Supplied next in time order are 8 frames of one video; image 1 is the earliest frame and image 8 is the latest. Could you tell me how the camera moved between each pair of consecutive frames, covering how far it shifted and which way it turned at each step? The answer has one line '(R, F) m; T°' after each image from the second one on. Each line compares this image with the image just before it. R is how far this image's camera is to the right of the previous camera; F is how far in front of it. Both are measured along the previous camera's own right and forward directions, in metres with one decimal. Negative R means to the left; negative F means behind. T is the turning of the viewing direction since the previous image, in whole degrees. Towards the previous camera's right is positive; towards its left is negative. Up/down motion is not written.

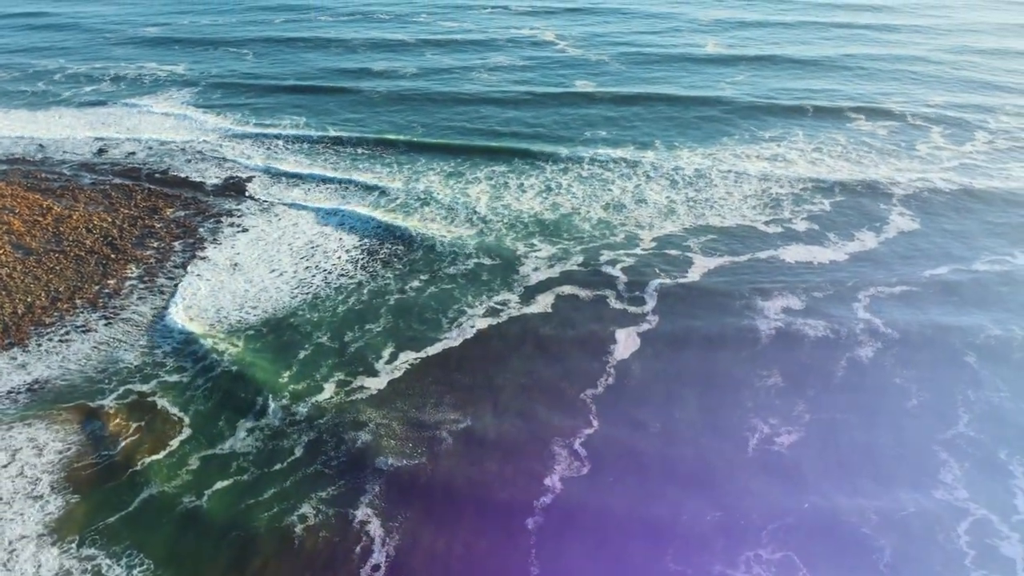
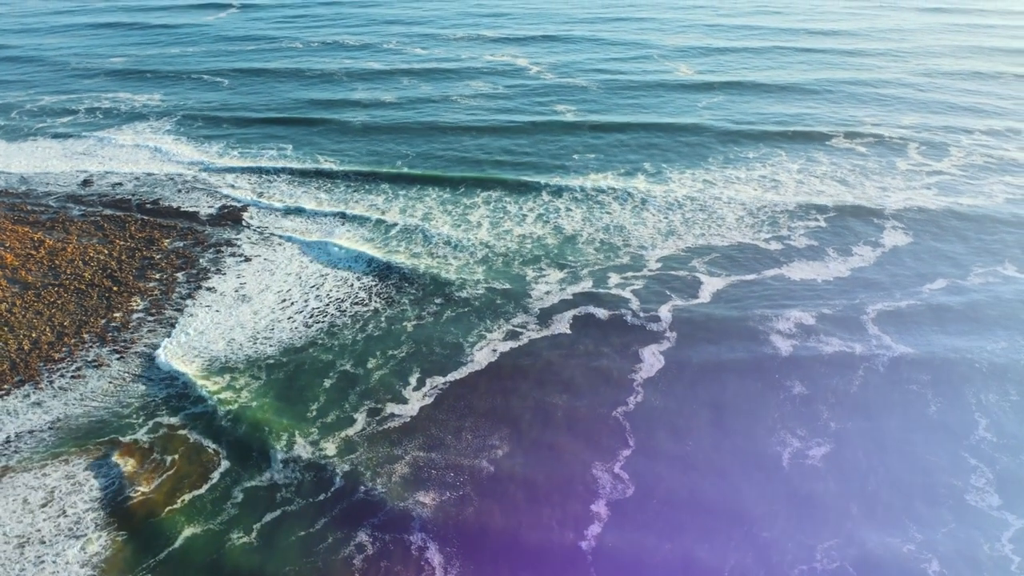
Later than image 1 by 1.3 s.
(-1.2, +0.1) m; +2°
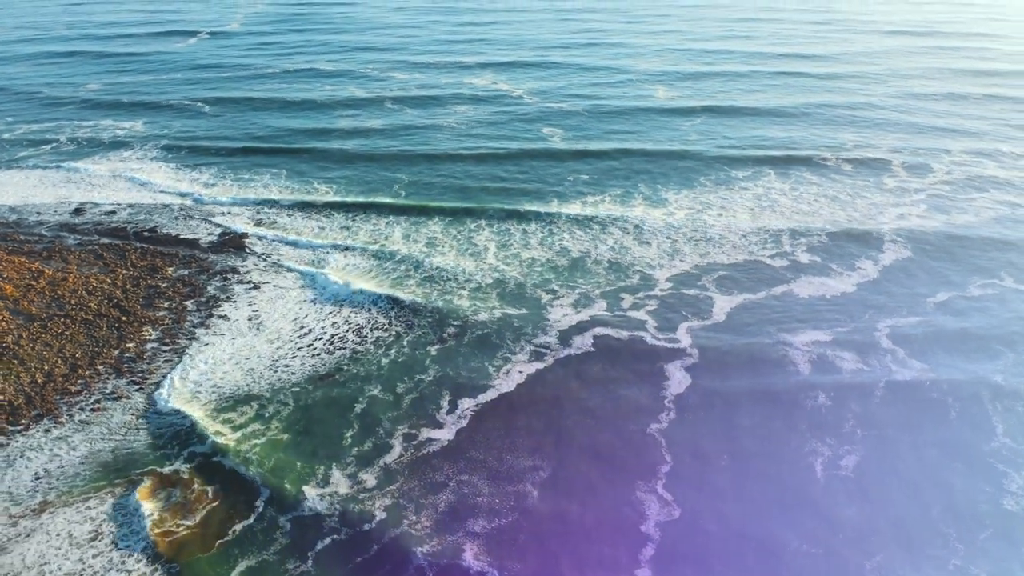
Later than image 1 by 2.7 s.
(-1.5, -0.1) m; +2°
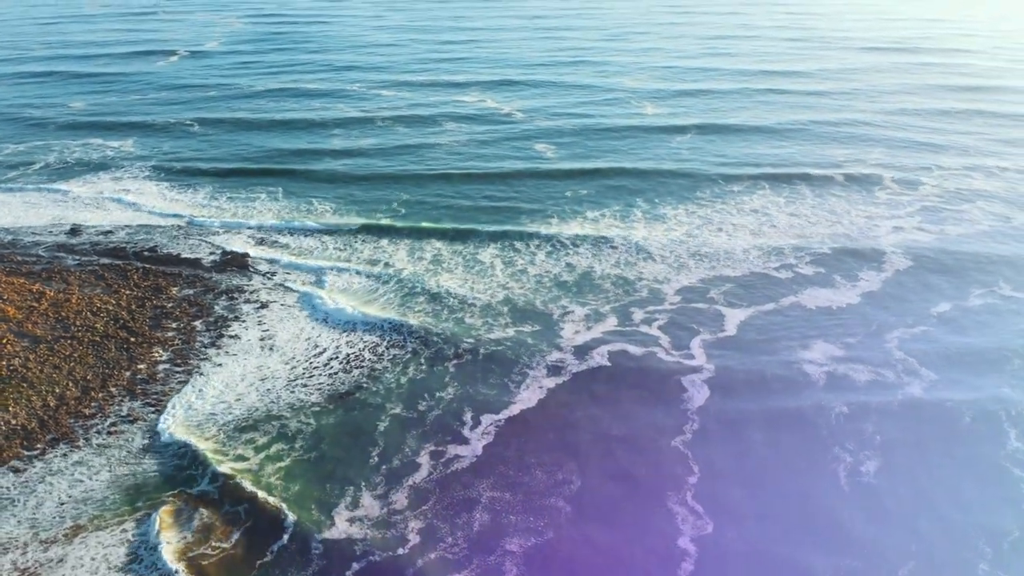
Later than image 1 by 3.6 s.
(-1.0, 0.0) m; +1°
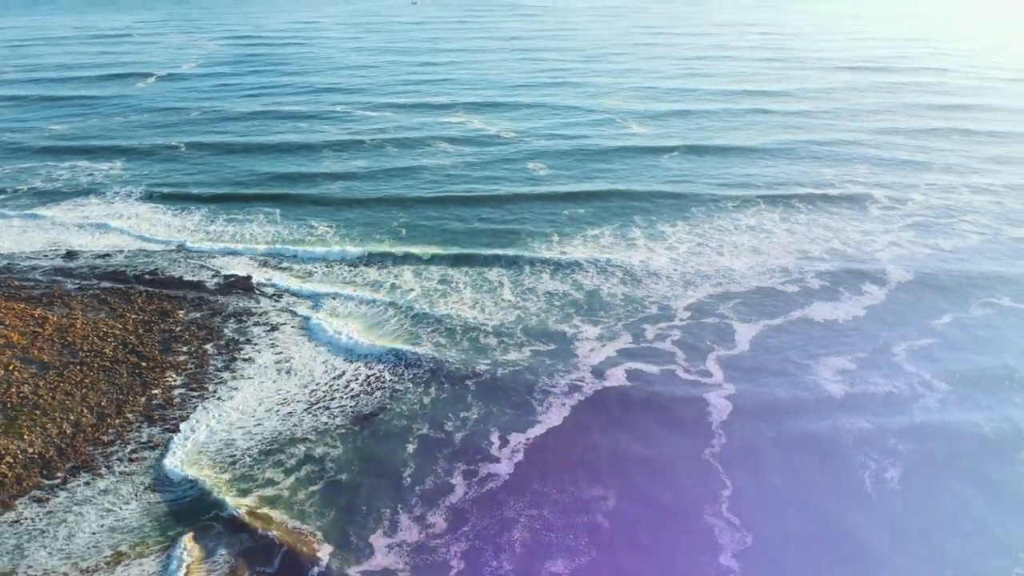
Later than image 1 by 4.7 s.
(-1.3, -0.1) m; +2°
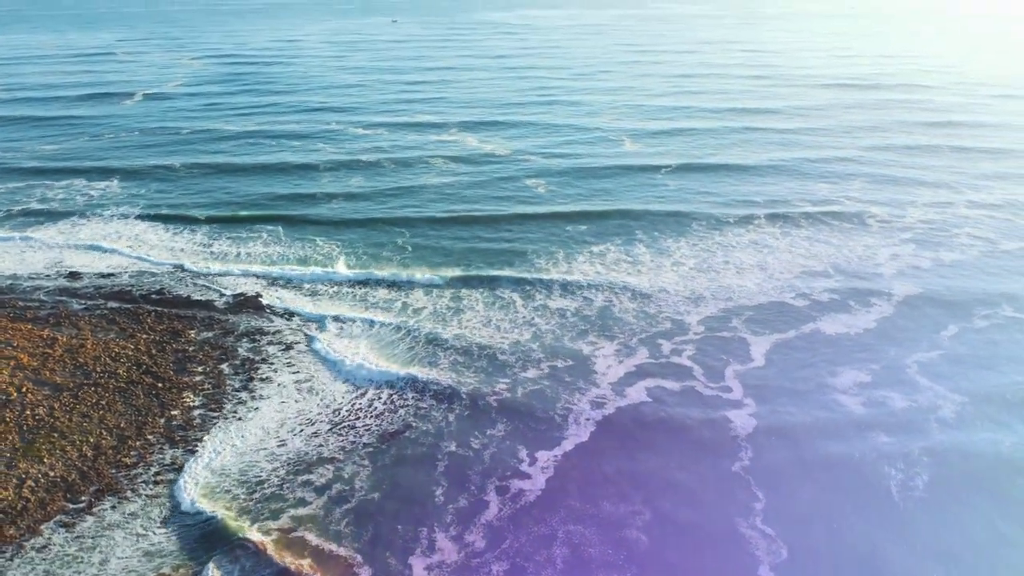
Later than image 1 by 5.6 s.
(-1.1, 0.0) m; +1°
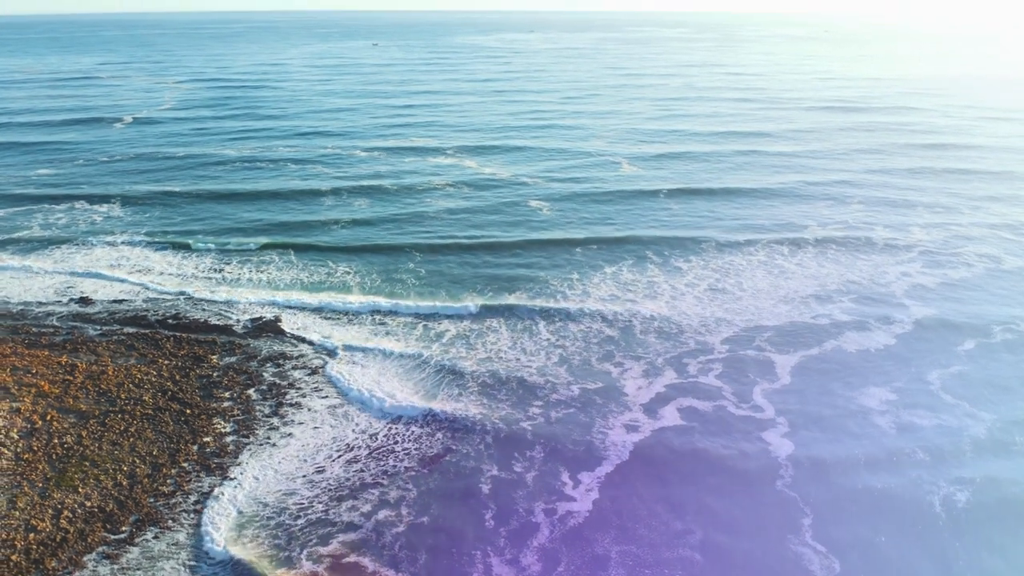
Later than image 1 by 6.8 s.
(-1.5, 0.0) m; +1°
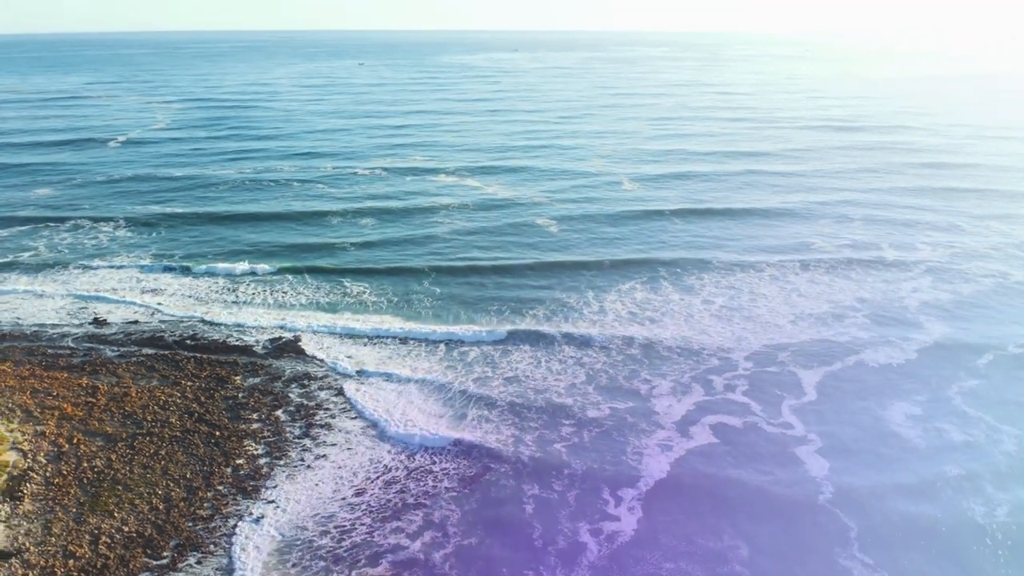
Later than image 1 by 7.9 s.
(-1.3, 0.0) m; +1°
